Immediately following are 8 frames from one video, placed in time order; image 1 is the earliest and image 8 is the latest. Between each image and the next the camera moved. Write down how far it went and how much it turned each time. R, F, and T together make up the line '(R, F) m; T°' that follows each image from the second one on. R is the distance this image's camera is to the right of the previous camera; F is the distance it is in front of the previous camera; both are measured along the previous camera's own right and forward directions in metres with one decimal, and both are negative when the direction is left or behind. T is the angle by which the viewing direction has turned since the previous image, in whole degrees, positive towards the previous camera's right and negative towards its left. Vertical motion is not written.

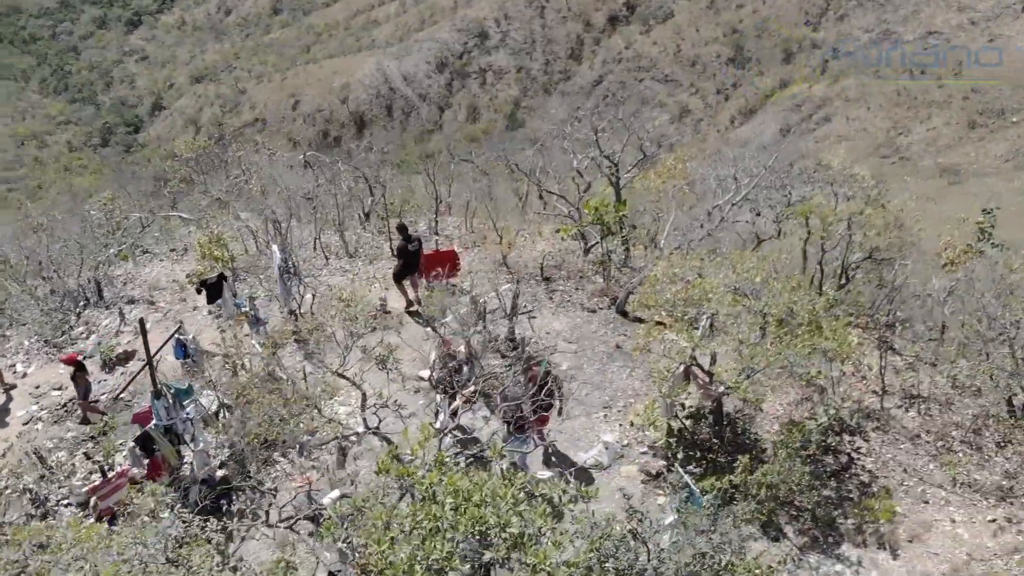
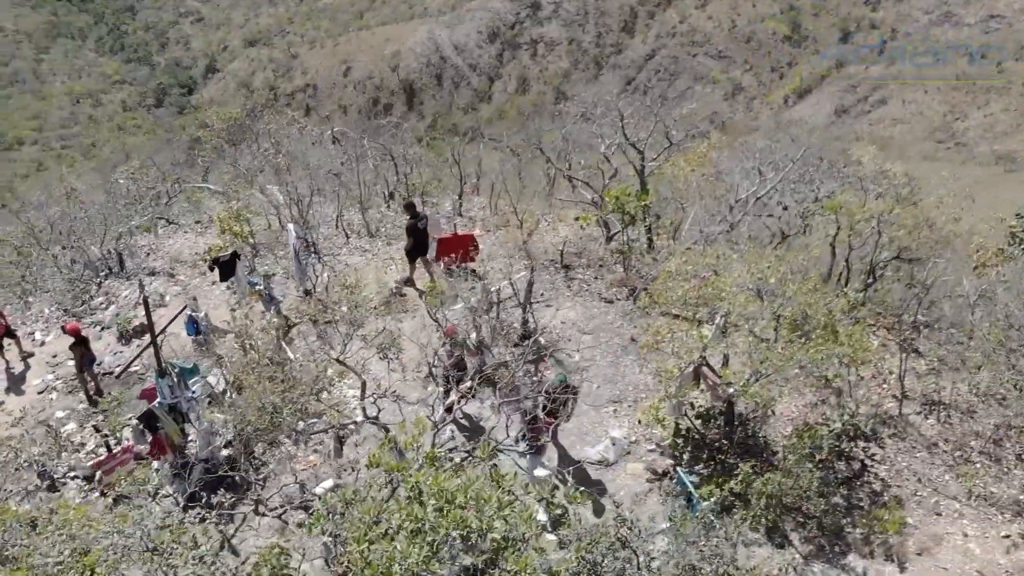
(+0.2, +0.1) m; -2°
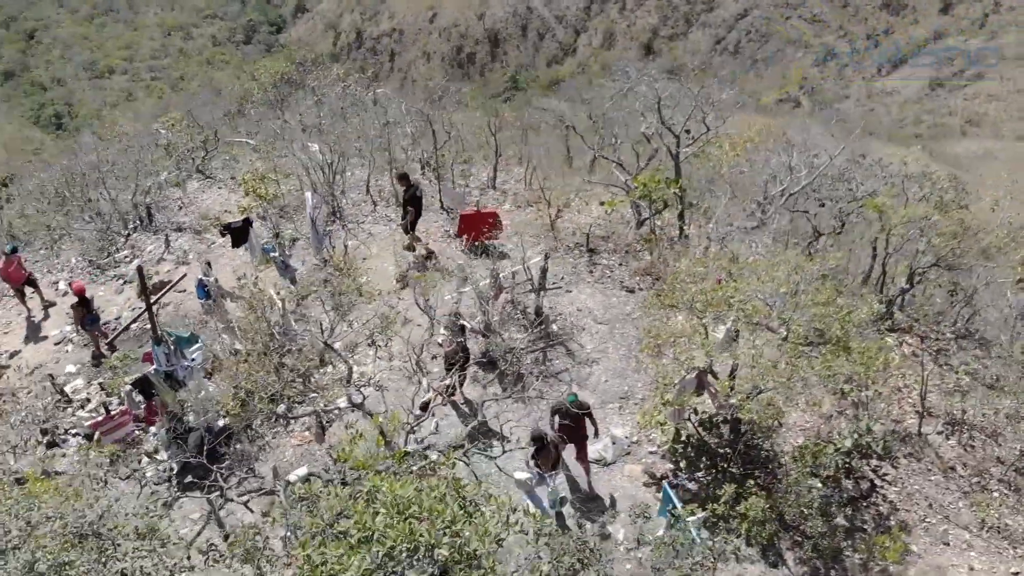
(+0.5, +0.3) m; -4°
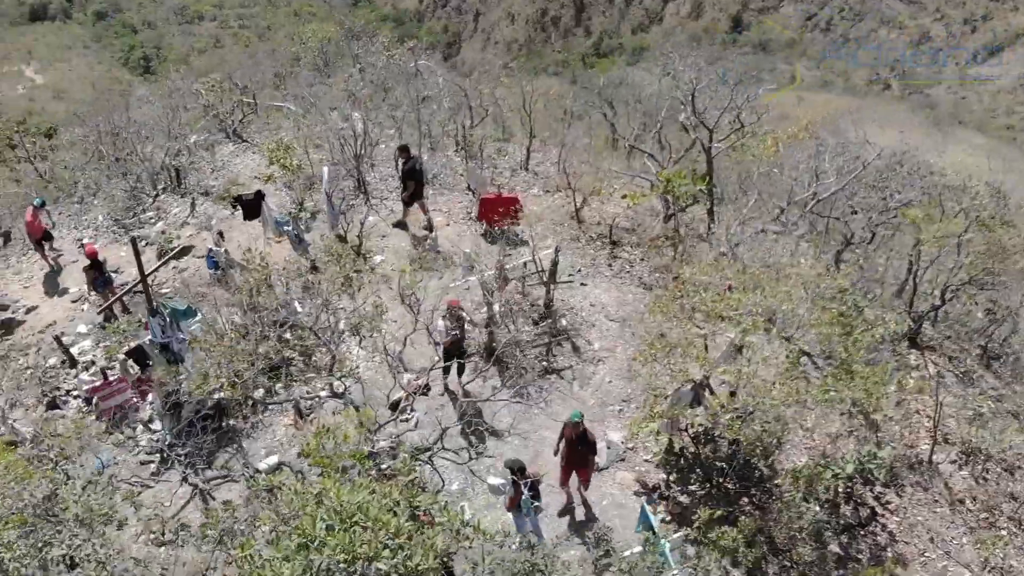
(+0.5, +0.2) m; -4°
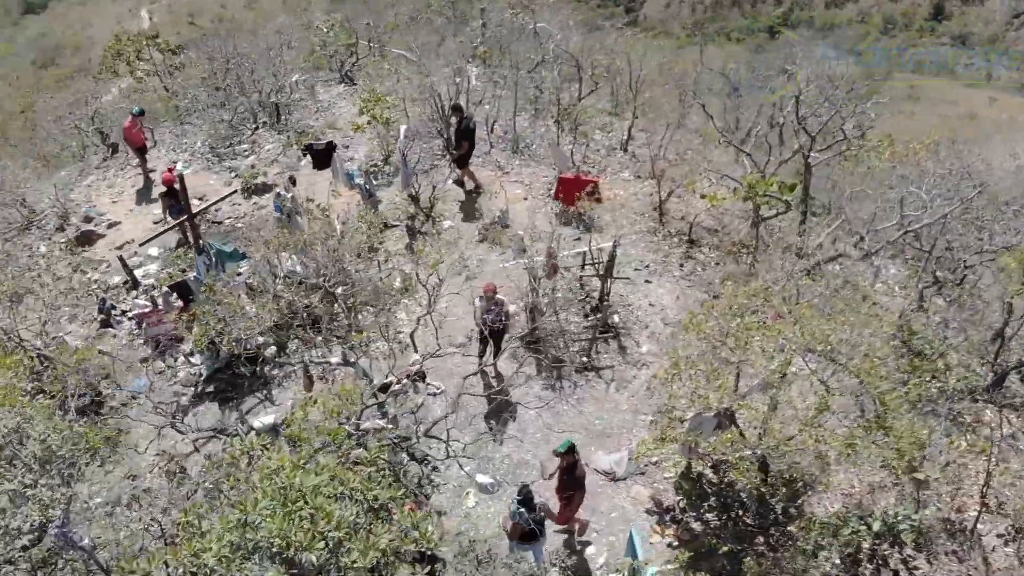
(+0.7, +0.3) m; -7°
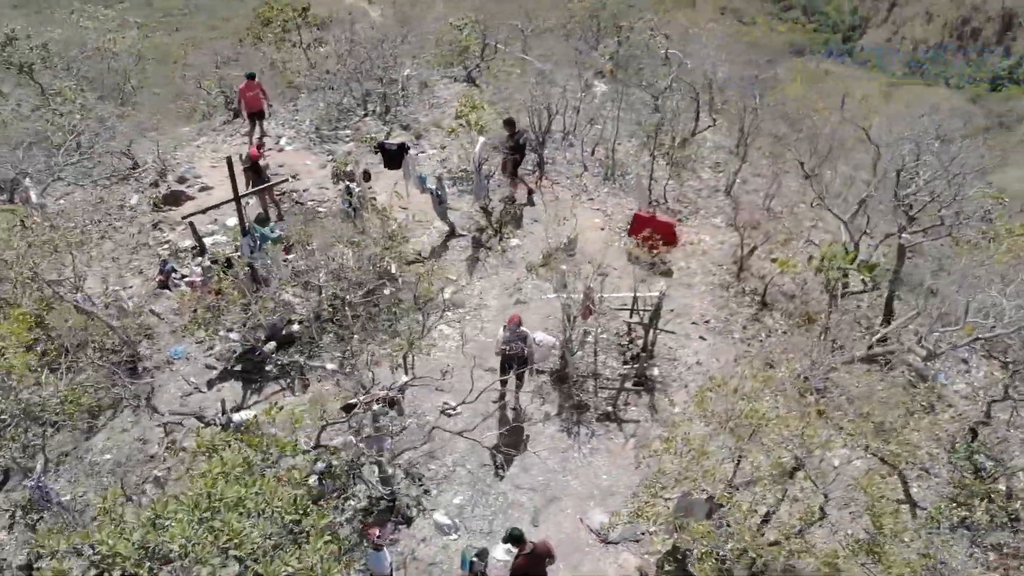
(+0.9, +0.3) m; -9°
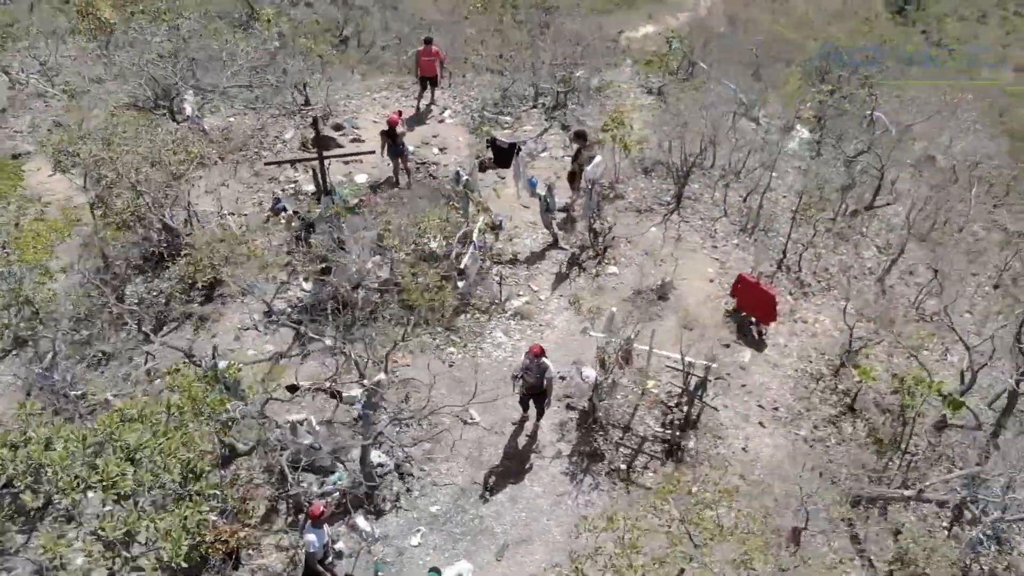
(+1.3, +0.4) m; -13°
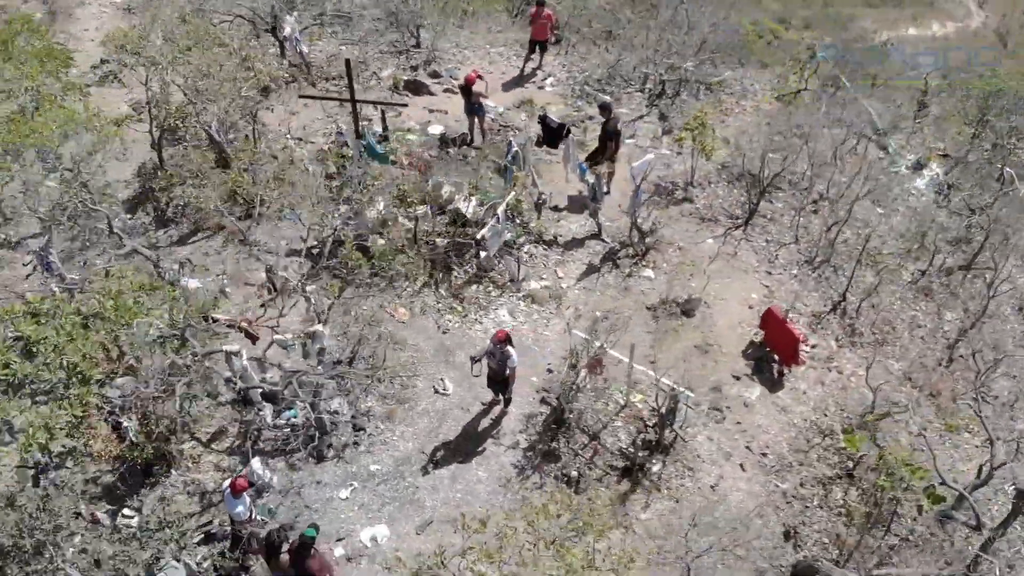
(+1.3, +0.3) m; -10°
